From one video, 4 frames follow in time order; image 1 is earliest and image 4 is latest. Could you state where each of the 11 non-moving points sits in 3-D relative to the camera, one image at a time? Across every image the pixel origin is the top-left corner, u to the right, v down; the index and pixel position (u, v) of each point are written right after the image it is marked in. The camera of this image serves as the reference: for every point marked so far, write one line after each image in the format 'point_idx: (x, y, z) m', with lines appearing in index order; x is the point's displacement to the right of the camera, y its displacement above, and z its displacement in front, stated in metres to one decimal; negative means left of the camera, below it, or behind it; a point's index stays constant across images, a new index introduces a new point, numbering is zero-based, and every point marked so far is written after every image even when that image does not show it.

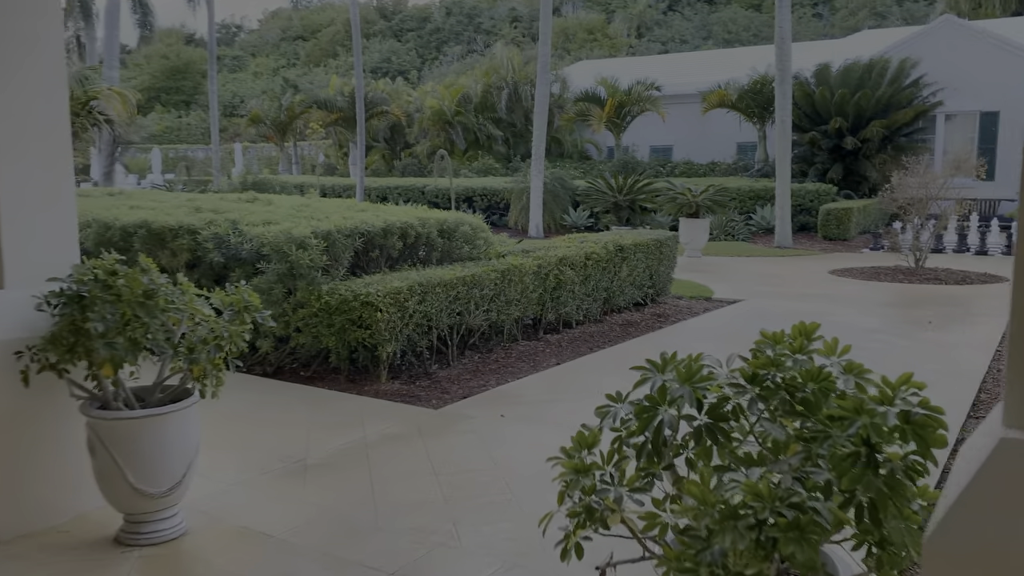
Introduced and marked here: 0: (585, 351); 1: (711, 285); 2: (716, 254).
0: (+0.5, -0.5, +6.1) m
1: (+2.3, 0.0, +9.8) m
2: (+3.1, +0.5, +13.1) m
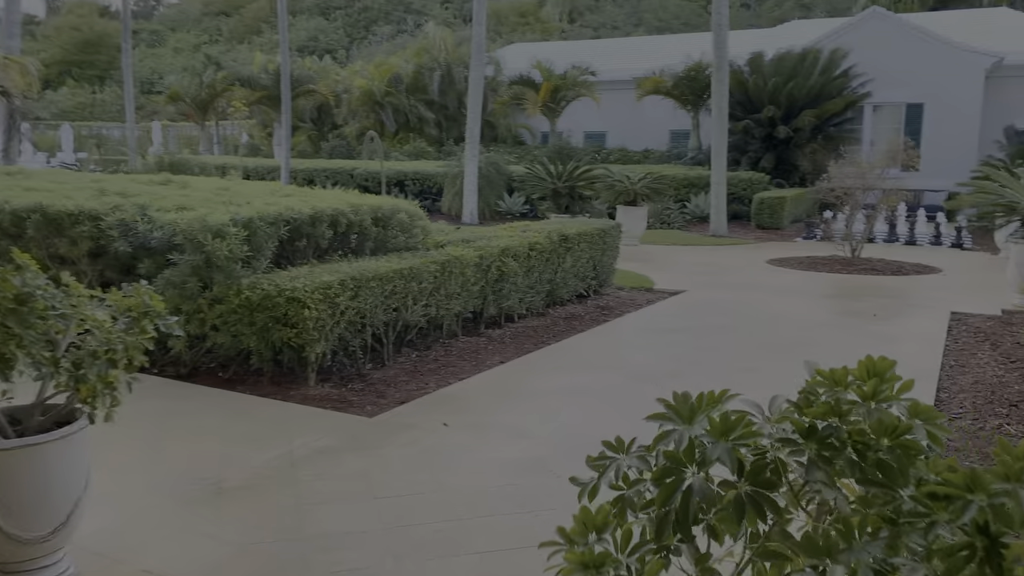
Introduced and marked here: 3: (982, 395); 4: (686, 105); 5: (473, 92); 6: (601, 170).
0: (+0.1, -0.4, +5.7) m
1: (+1.6, +0.1, +9.5) m
2: (+2.1, +0.7, +12.9) m
3: (+2.6, -0.6, +4.6) m
4: (+3.8, +4.0, +18.7) m
5: (-0.7, +3.6, +15.5) m
6: (+1.3, +1.8, +12.6) m
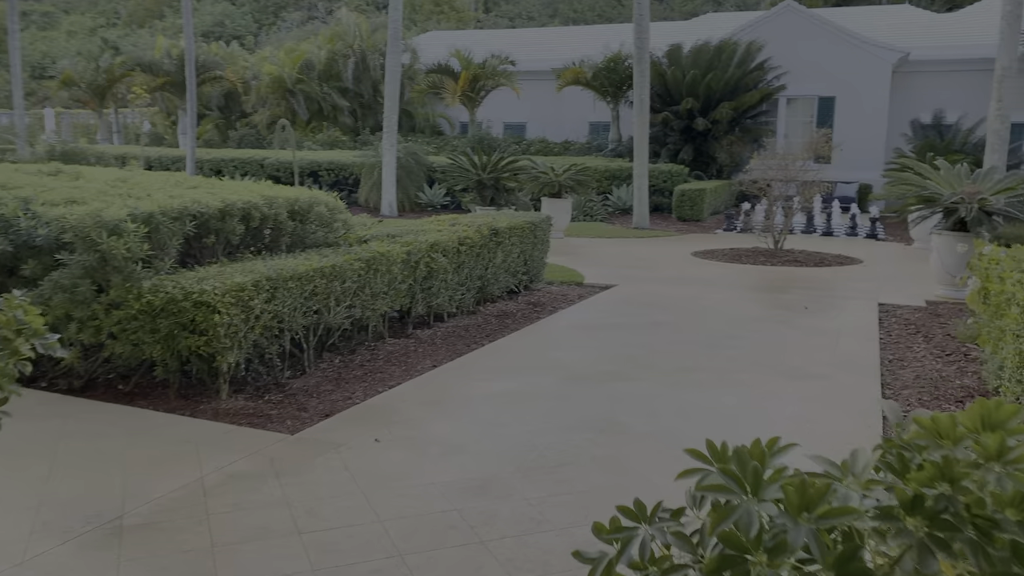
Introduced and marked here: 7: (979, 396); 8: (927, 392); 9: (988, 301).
0: (-0.3, -0.4, +5.4) m
1: (+0.7, +0.2, +9.3) m
2: (+1.0, +0.8, +12.7) m
3: (+2.2, -0.5, +4.5) m
4: (+2.1, +4.2, +18.6) m
5: (-2.2, +3.7, +15.0) m
6: (+0.2, +1.9, +12.4) m
7: (+2.4, -0.6, +4.4) m
8: (+2.2, -0.6, +4.5) m
9: (+2.5, -0.1, +4.5) m
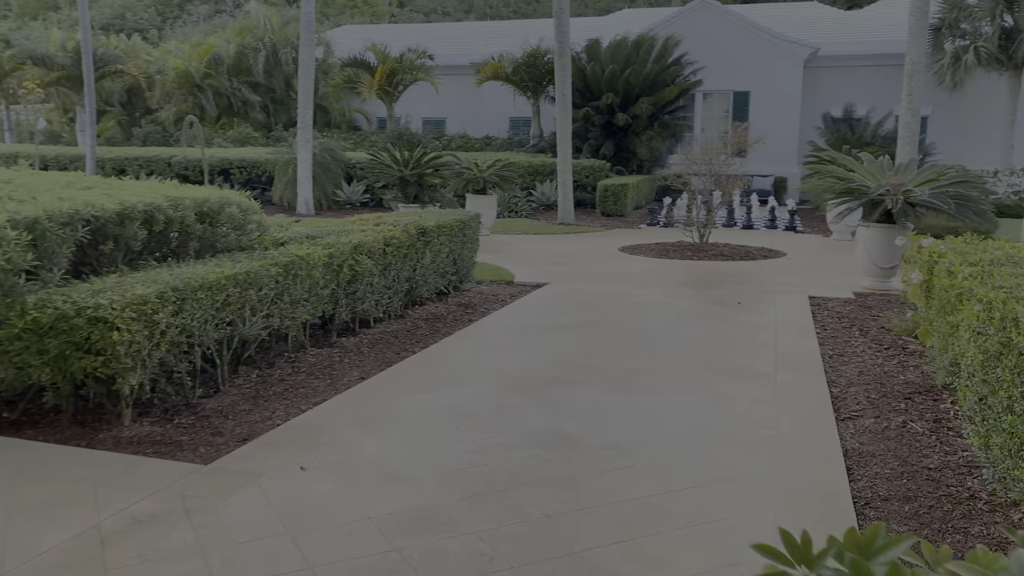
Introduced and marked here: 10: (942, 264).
0: (-0.7, -0.4, +5.1) m
1: (0.0, +0.2, +9.1) m
2: (-0.1, +0.8, +12.4) m
3: (+1.9, -0.5, +4.4) m
4: (+0.3, +4.3, +18.4) m
5: (-3.5, +3.7, +14.4) m
6: (-0.9, +1.9, +12.0) m
7: (+2.1, -0.5, +4.3) m
8: (+1.9, -0.5, +4.4) m
9: (+2.2, 0.0, +4.4) m
10: (+2.1, +0.1, +4.1) m
